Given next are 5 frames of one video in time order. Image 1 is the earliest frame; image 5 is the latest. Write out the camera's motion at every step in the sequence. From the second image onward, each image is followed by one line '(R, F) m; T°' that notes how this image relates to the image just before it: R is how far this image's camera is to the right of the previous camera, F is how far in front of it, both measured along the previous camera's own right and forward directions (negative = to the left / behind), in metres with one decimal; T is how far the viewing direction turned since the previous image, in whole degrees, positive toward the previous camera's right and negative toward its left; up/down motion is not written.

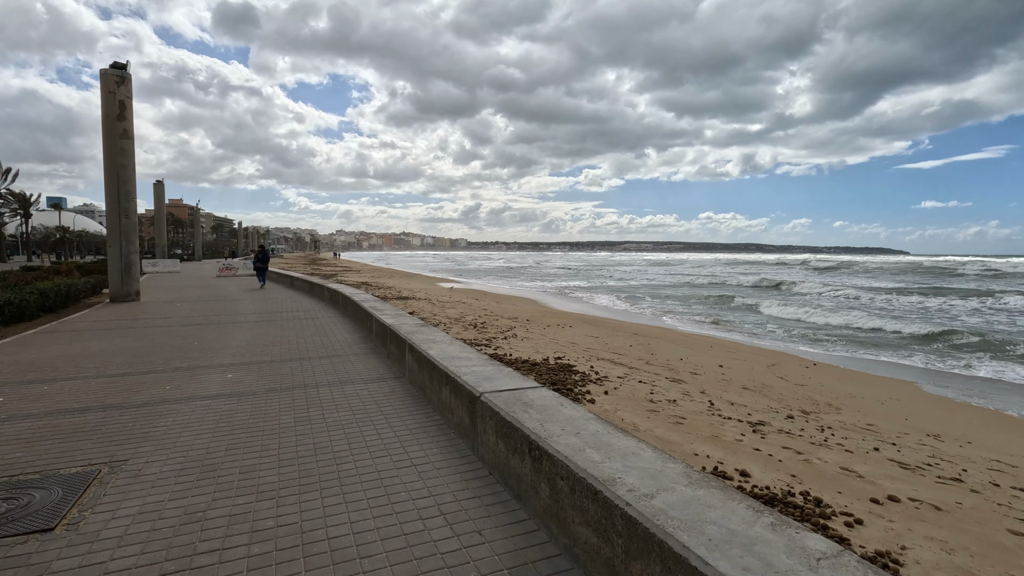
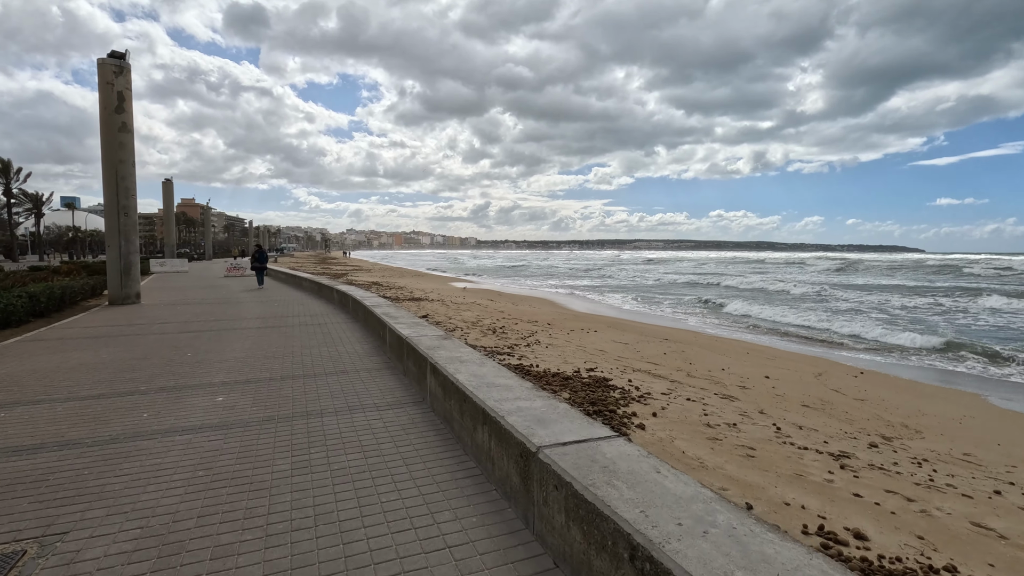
(-0.3, +0.8) m; -1°
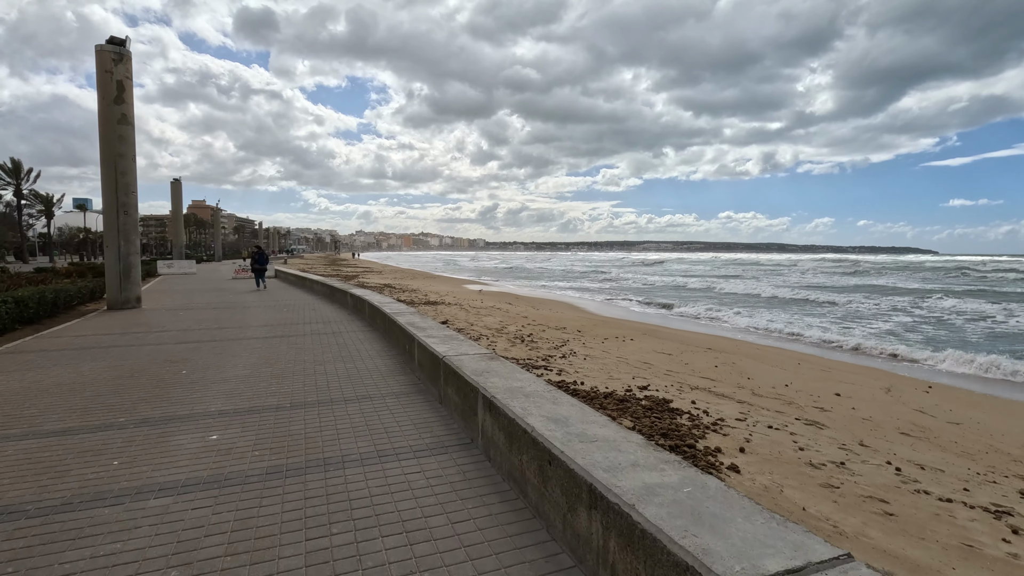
(-0.4, +0.9) m; -1°
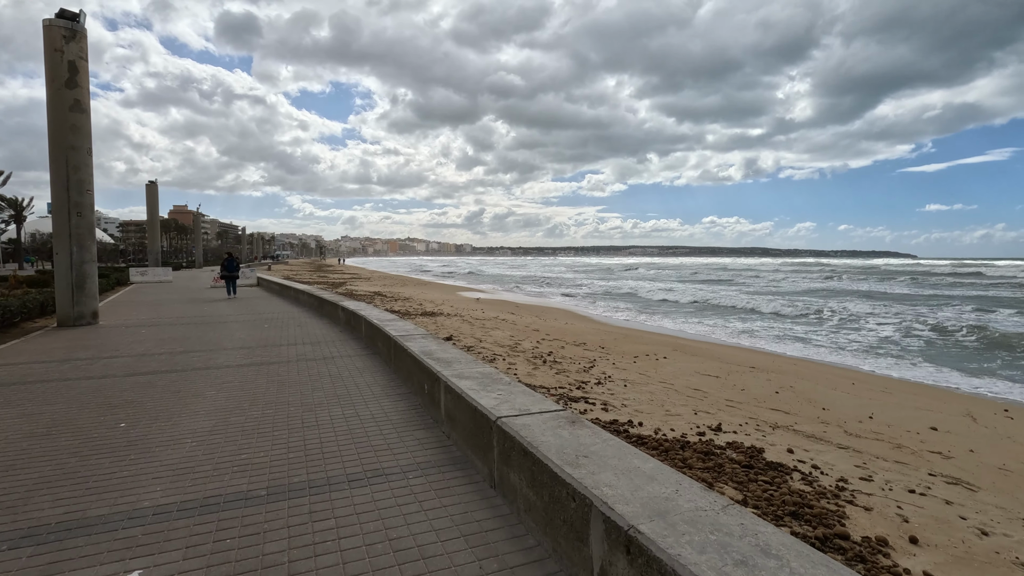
(-0.5, +1.4) m; +1°
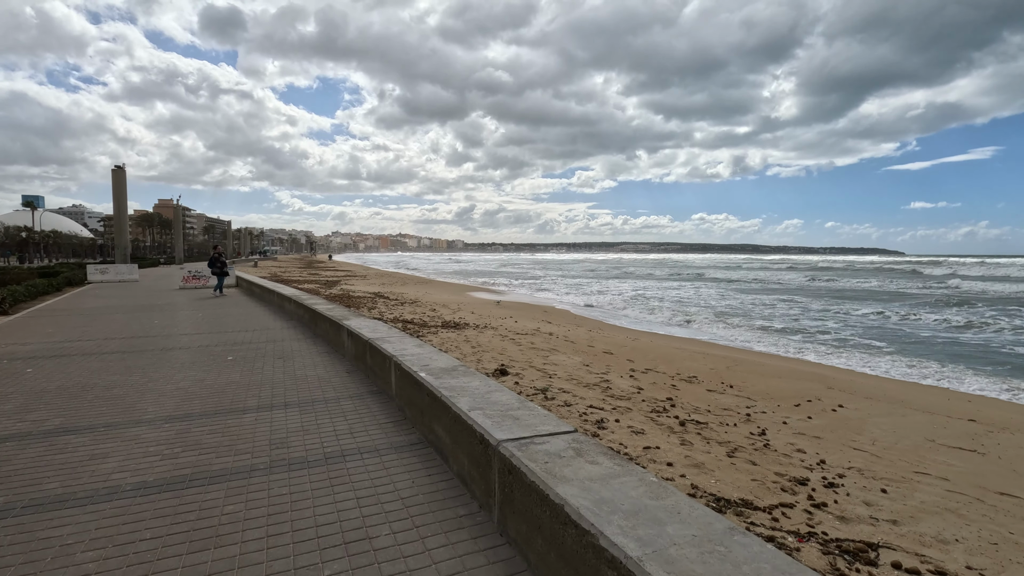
(-1.2, +3.4) m; +1°
